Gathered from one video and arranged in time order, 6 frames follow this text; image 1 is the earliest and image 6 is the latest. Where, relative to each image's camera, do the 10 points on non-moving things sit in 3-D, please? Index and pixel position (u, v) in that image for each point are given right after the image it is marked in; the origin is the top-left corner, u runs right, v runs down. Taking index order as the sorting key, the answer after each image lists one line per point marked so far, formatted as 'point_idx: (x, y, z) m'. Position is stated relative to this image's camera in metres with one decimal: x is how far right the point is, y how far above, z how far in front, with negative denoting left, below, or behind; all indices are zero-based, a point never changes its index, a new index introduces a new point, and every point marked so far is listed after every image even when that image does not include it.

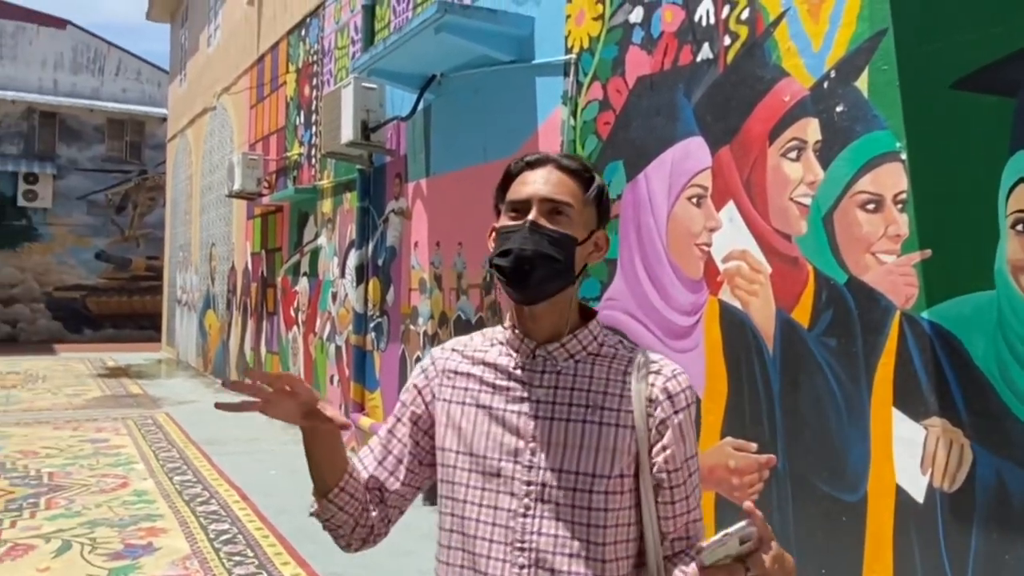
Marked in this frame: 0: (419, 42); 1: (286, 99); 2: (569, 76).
0: (-0.6, +1.6, +5.8) m
1: (-2.1, +1.8, +8.2) m
2: (+0.4, +1.3, +5.5) m
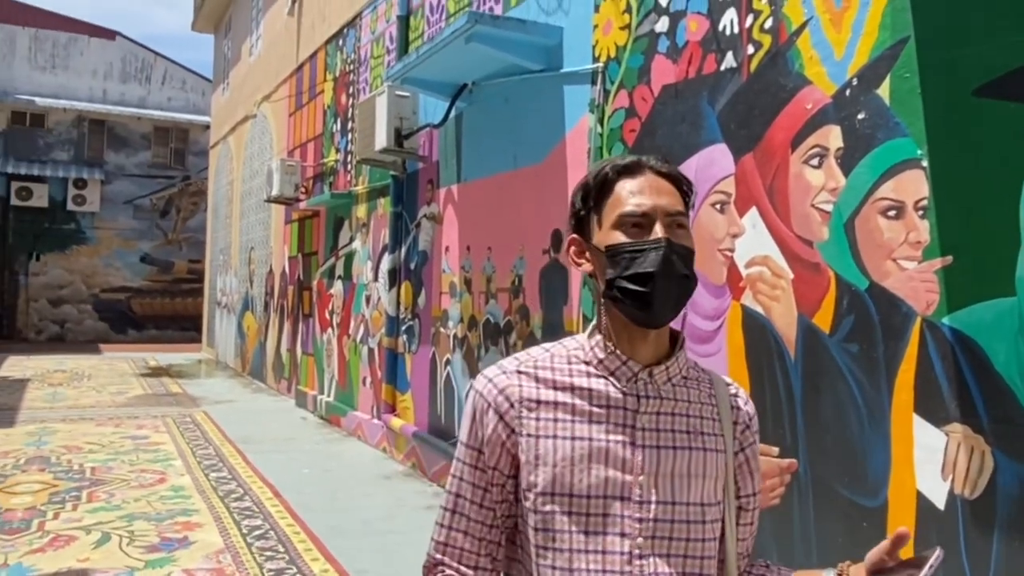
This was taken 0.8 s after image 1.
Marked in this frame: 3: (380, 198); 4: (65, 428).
0: (-0.4, +1.6, +5.9) m
1: (-1.8, +1.8, +8.4) m
2: (+0.5, +1.3, +5.6) m
3: (-1.2, +0.8, +7.6) m
4: (-3.8, -1.2, +7.4) m
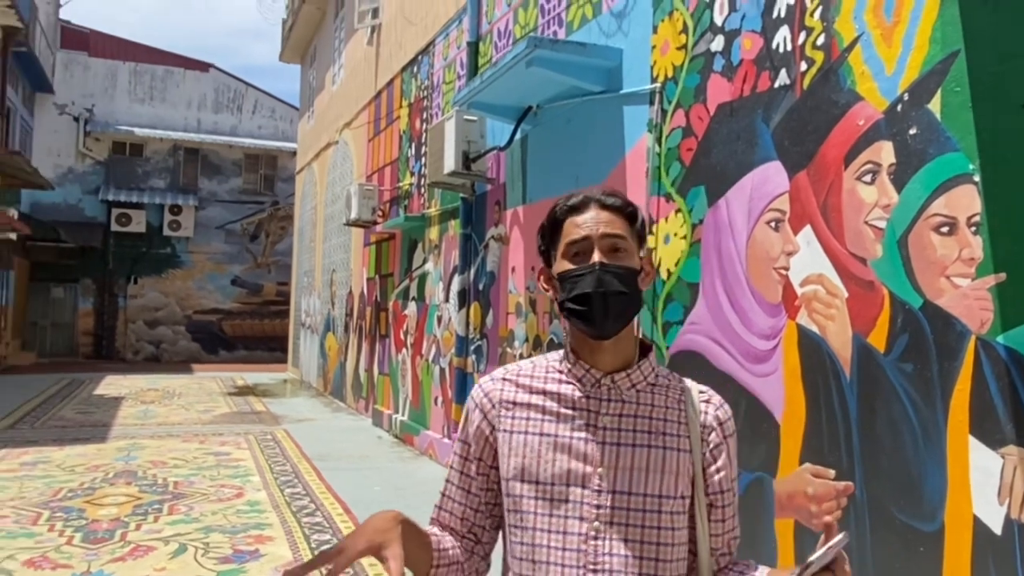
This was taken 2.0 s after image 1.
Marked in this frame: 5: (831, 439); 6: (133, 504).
0: (0.0, +1.5, +6.0) m
1: (-1.1, +1.6, +8.6) m
2: (+0.9, +1.2, +5.6) m
3: (-0.6, +0.6, +7.8) m
4: (-3.2, -1.4, +7.8) m
5: (+1.6, -0.8, +4.3) m
6: (-2.7, -1.5, +6.2) m
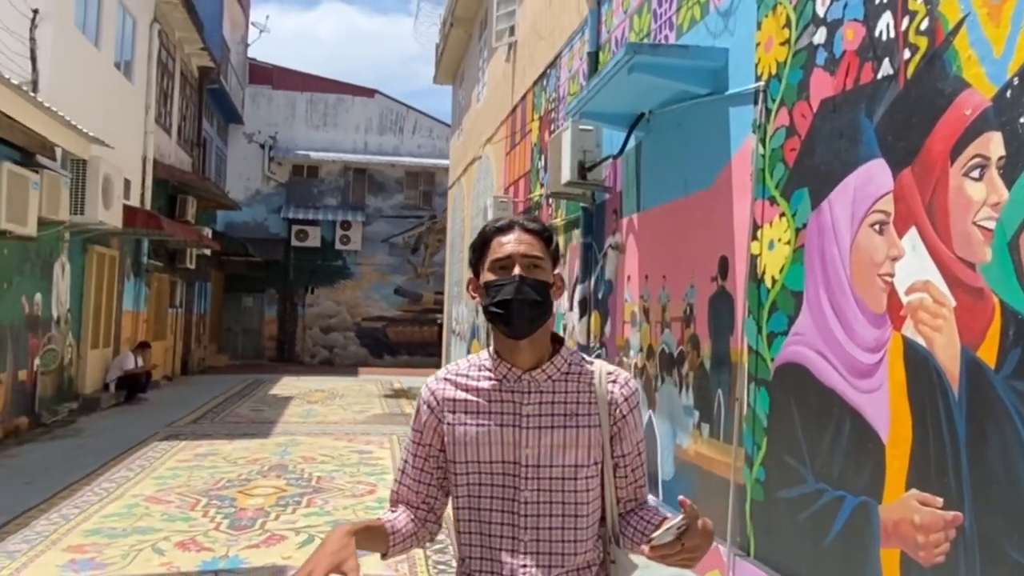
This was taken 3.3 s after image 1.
0: (+0.7, +1.4, +6.0) m
1: (+0.2, +1.5, +8.8) m
2: (+1.5, +1.1, +5.3) m
3: (+0.6, +0.5, +7.8) m
4: (-1.9, -1.5, +8.4) m
5: (+1.9, -0.8, +3.9) m
6: (-1.8, -1.6, +6.8) m
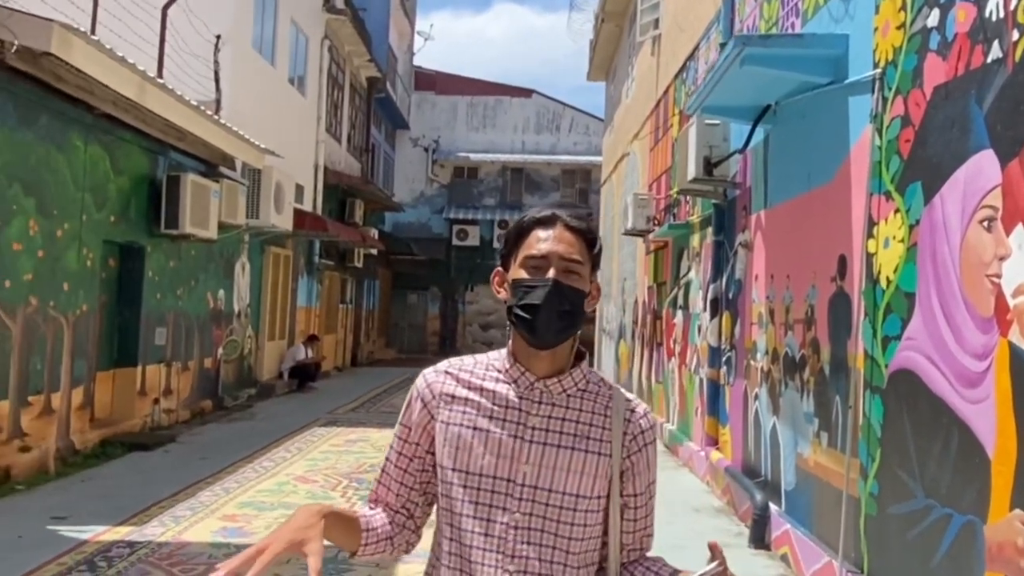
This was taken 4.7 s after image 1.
0: (+1.5, +1.4, +5.8) m
1: (+1.6, +1.5, +8.6) m
2: (+2.1, +1.1, +5.0) m
3: (+1.8, +0.5, +7.6) m
4: (-0.6, -1.5, +8.8) m
5: (+2.1, -0.8, +3.5) m
6: (-0.8, -1.6, +7.2) m
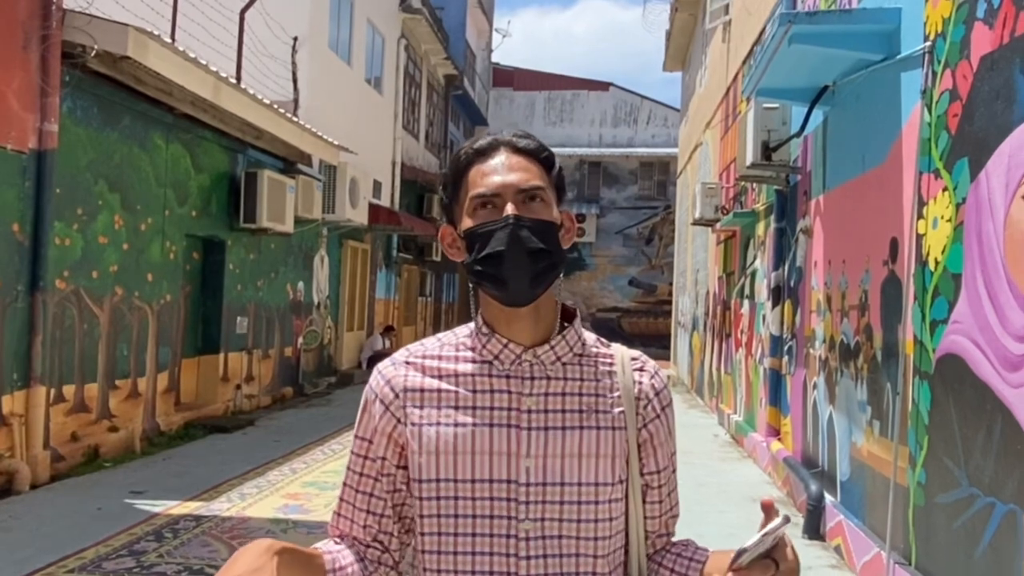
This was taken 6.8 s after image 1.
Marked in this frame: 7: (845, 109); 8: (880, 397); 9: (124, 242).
0: (+1.8, +1.5, +5.7) m
1: (+2.3, +1.6, +8.4) m
2: (+2.3, +1.2, +4.8) m
3: (+2.3, +0.6, +7.4) m
4: (+0.1, -1.4, +8.9) m
5: (+2.1, -0.7, +3.3) m
6: (-0.3, -1.5, +7.3) m
7: (+2.3, +1.2, +5.9) m
8: (+2.2, -0.7, +5.2) m
9: (-3.3, +0.4, +7.3) m
